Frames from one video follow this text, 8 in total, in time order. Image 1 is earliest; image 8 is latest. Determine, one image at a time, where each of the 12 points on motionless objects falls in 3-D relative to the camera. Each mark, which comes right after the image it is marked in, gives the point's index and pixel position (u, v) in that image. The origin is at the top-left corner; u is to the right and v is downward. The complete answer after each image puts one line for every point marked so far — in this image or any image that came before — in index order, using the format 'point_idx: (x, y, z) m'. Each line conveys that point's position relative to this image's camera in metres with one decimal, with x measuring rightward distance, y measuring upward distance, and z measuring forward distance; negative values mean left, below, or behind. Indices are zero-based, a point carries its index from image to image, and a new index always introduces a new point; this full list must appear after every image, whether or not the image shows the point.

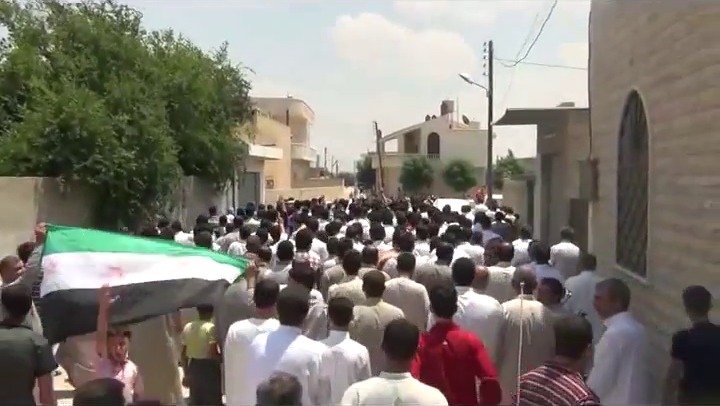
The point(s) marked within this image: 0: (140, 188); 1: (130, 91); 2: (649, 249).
0: (-3.4, +0.2, +13.4) m
1: (-3.7, +1.8, +14.0) m
2: (+2.7, -0.4, +8.1) m
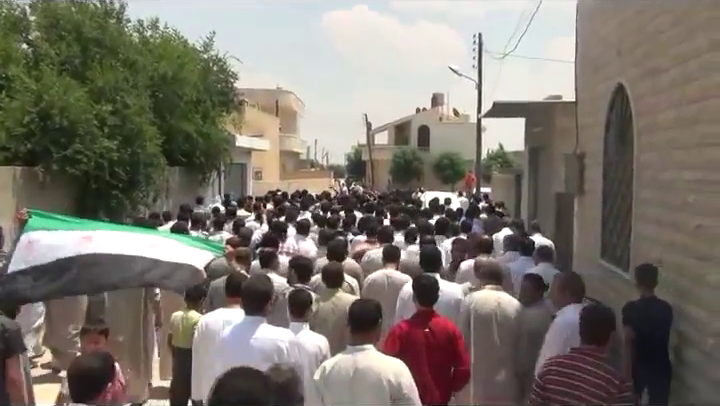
0: (-3.5, +0.4, +13.3) m
1: (-3.8, +1.9, +13.9) m
2: (+2.5, -0.4, +8.0) m
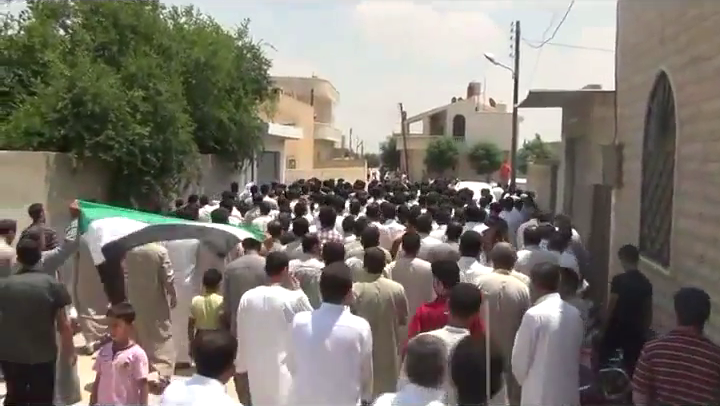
0: (-3.0, +0.6, +13.4) m
1: (-3.2, +2.1, +13.9) m
2: (+2.7, -0.3, +7.7) m
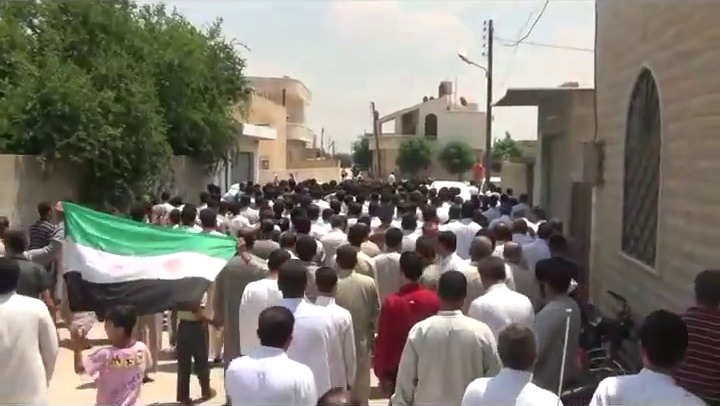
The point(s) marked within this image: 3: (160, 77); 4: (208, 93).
0: (-3.5, +0.5, +13.1) m
1: (-3.7, +2.1, +13.7) m
2: (+2.6, -0.3, +7.9) m
3: (-3.6, +2.3, +16.0) m
4: (-3.2, +2.2, +17.8) m
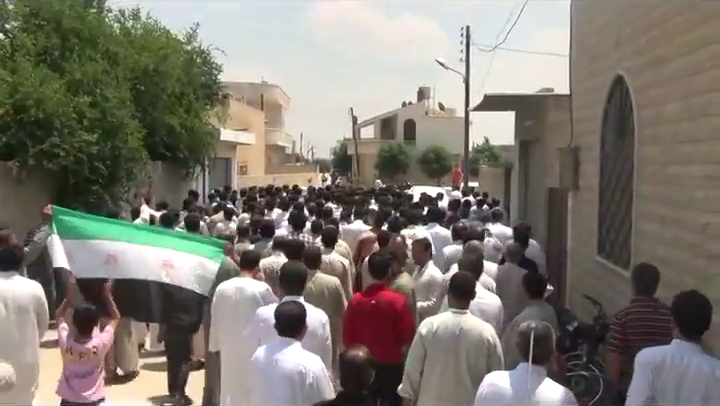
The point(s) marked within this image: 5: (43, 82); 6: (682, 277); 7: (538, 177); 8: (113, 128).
0: (-3.8, +0.4, +13.1) m
1: (-4.1, +2.0, +13.6) m
2: (+2.4, -0.3, +7.9) m
3: (-4.0, +2.2, +15.9) m
4: (-3.6, +2.1, +17.8) m
5: (-4.4, +1.7, +12.3) m
6: (+2.4, -0.6, +6.7) m
7: (+2.6, +0.4, +13.2) m
8: (-3.6, +1.1, +13.2) m
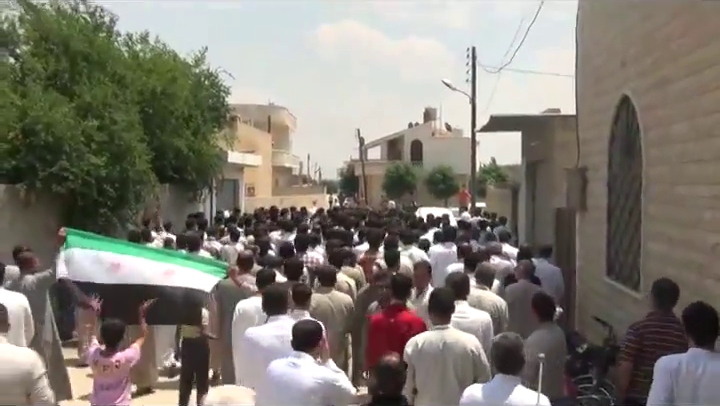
0: (-3.7, +0.1, +13.1) m
1: (-4.0, +1.7, +13.7) m
2: (+2.5, -0.5, +7.9) m
3: (-3.9, +1.8, +16.0) m
4: (-3.4, +1.7, +17.9) m
5: (-4.3, +1.4, +12.4) m
6: (+2.5, -0.7, +6.6) m
7: (+2.7, +0.1, +13.2) m
8: (-3.5, +0.8, +13.2) m
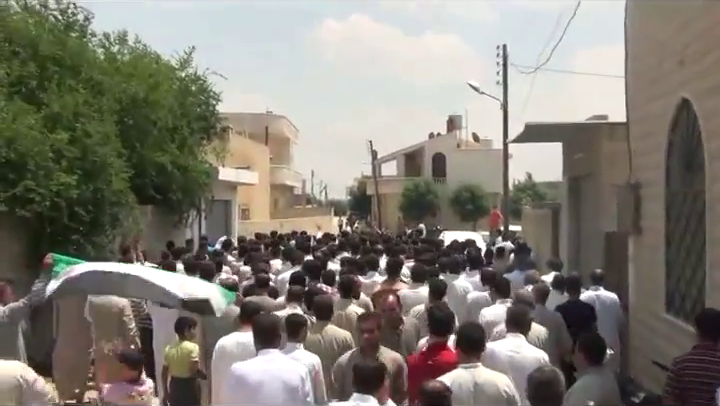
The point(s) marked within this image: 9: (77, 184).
0: (-3.5, -0.2, +11.6) m
1: (-3.8, +1.3, +12.2) m
2: (+2.6, -0.7, +6.2) m
3: (-3.6, +1.4, +14.5) m
4: (-3.1, +1.3, +16.3) m
5: (-4.1, +1.0, +10.9) m
6: (+2.5, -0.9, +4.9) m
7: (+2.9, -0.2, +11.5) m
8: (-3.3, +0.5, +11.7) m
9: (-3.5, +0.3, +11.3) m
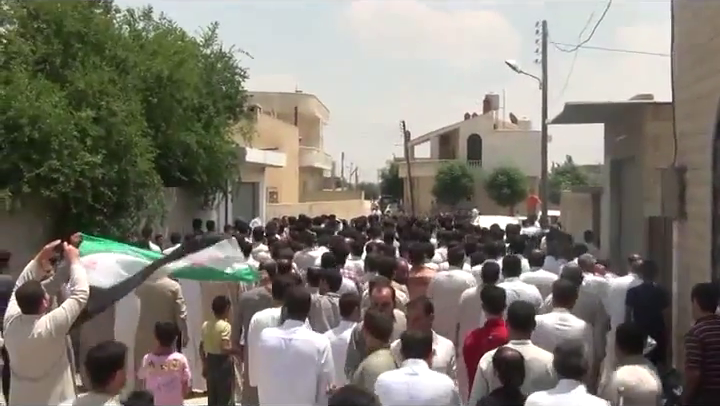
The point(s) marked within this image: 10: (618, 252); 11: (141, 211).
0: (-3.1, 0.0, +11.3) m
1: (-3.3, +1.6, +12.0) m
2: (+2.7, -0.6, +5.7) m
3: (-3.1, +1.7, +14.2) m
4: (-2.5, +1.6, +16.1) m
5: (-3.7, +1.3, +10.7) m
6: (+2.6, -0.8, +4.5) m
7: (+3.3, 0.0, +11.0) m
8: (-2.9, +0.7, +11.5) m
9: (-3.1, +0.5, +11.1) m
10: (+3.7, -0.7, +12.8) m
11: (-2.8, -0.1, +12.1) m
